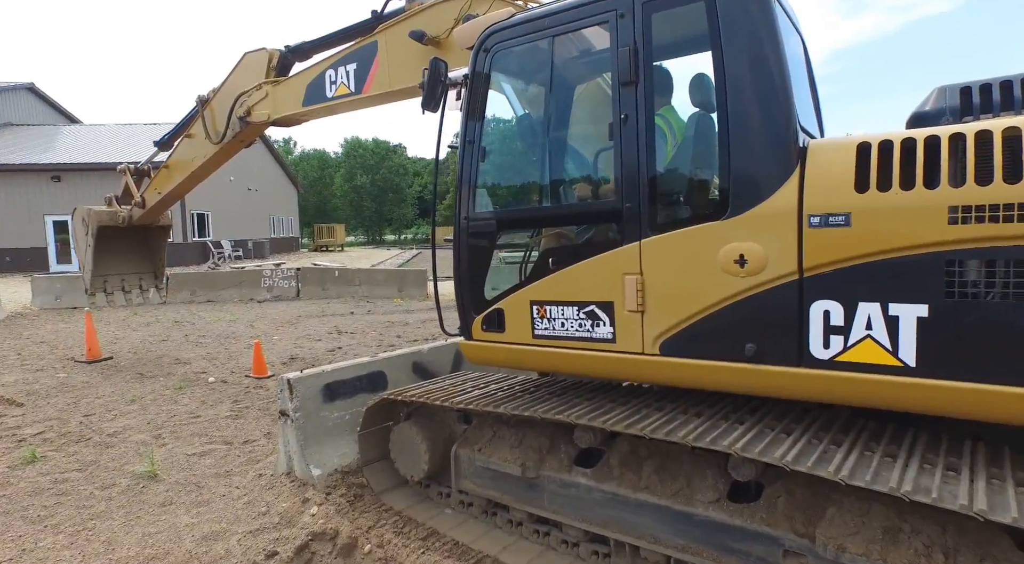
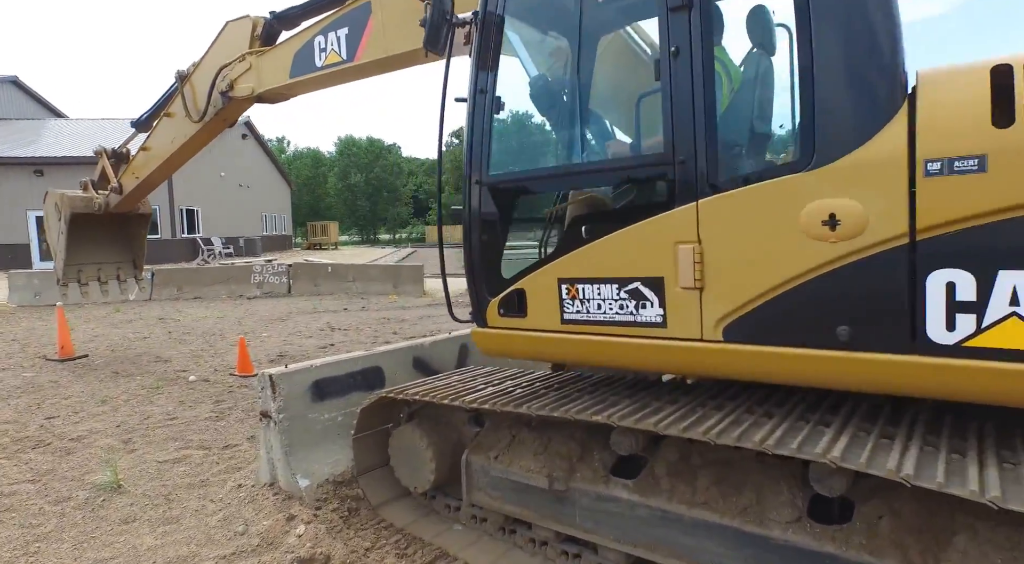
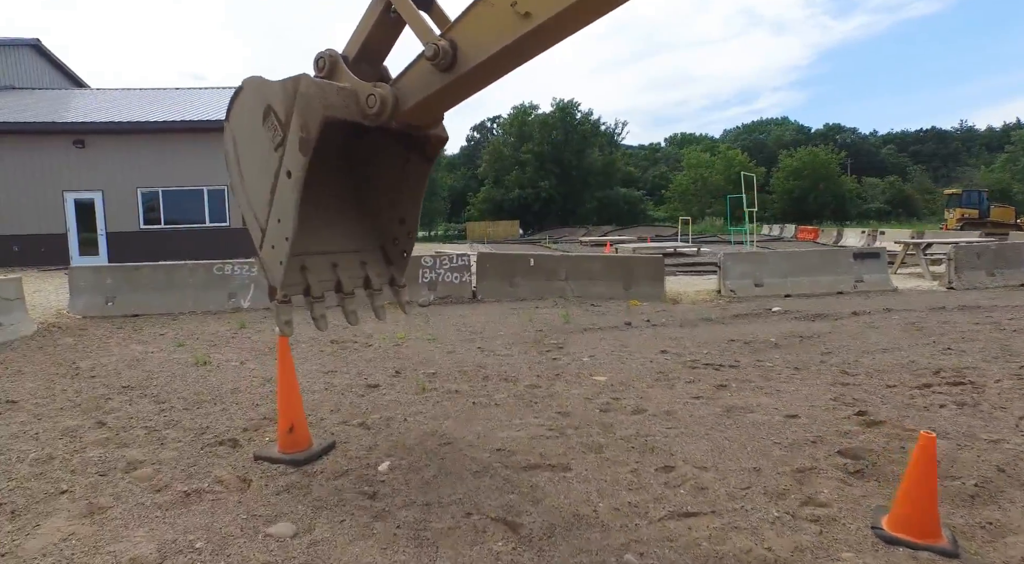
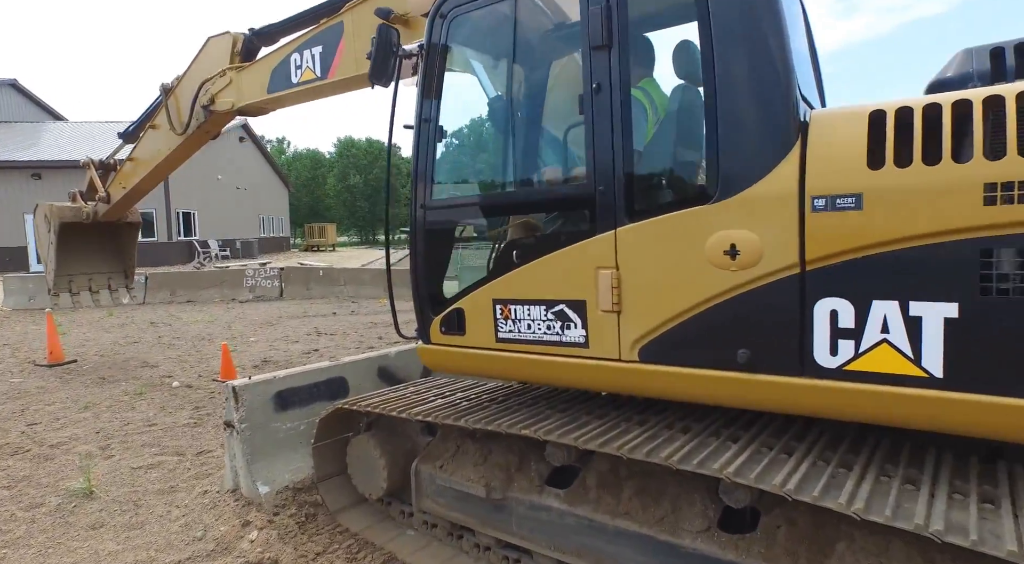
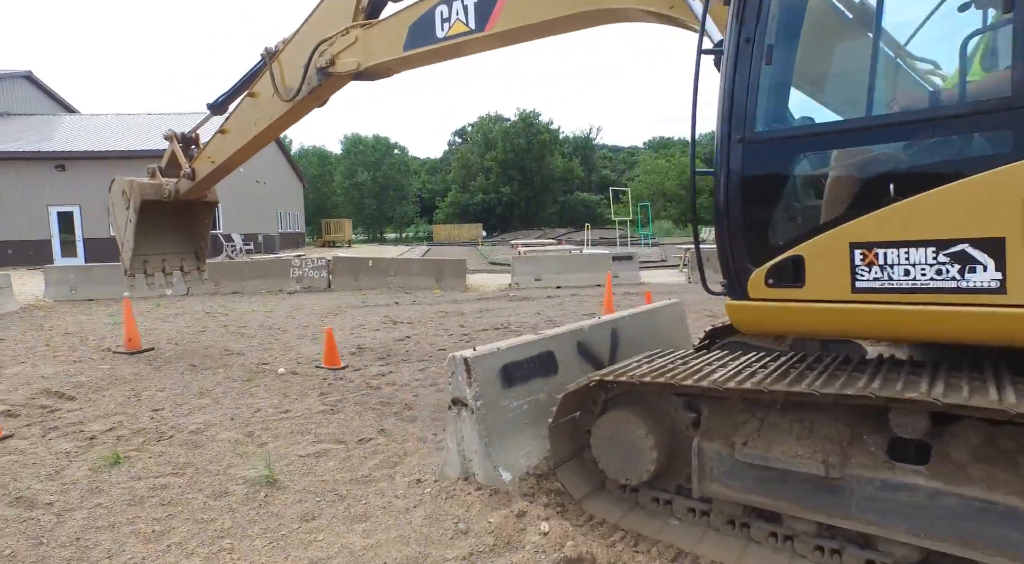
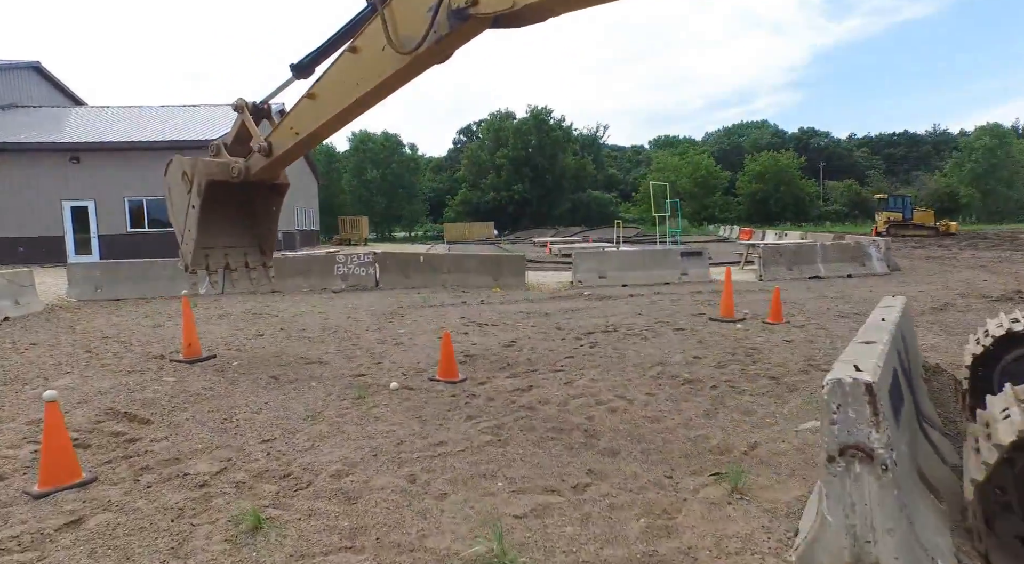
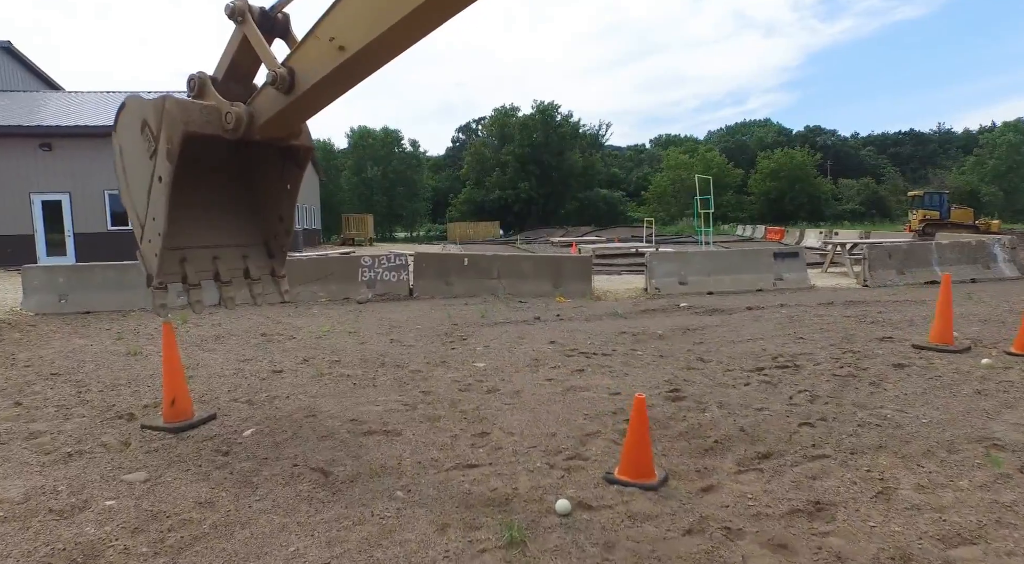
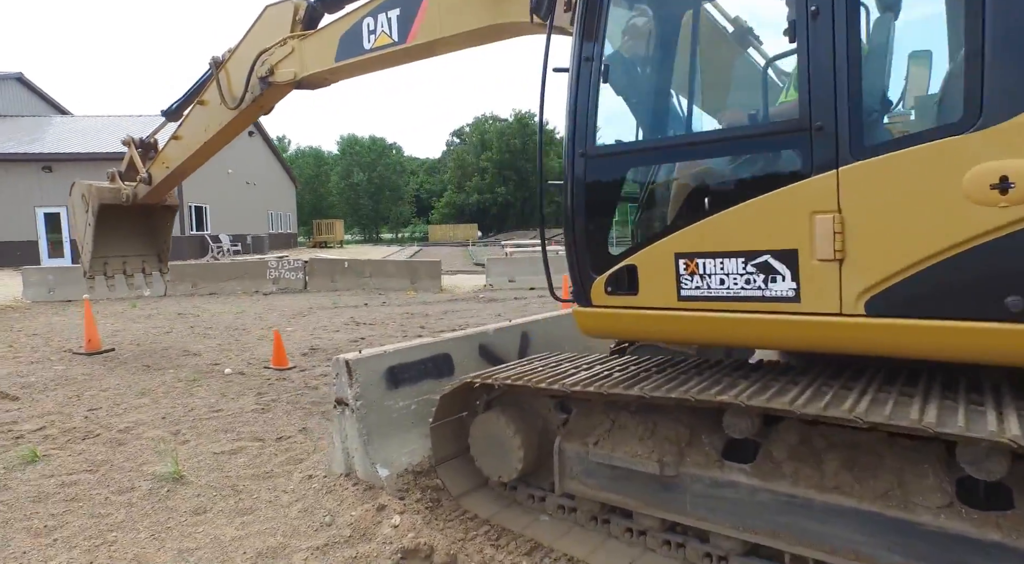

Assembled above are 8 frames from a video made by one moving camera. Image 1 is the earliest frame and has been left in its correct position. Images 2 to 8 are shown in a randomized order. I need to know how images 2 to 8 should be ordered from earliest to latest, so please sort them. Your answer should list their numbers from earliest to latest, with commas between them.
4, 2, 8, 5, 6, 7, 3
